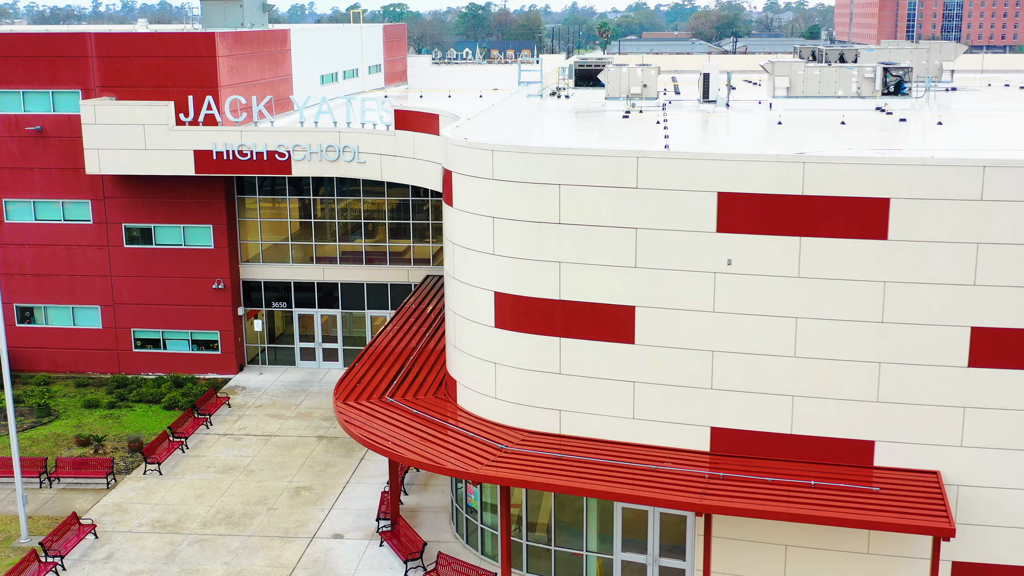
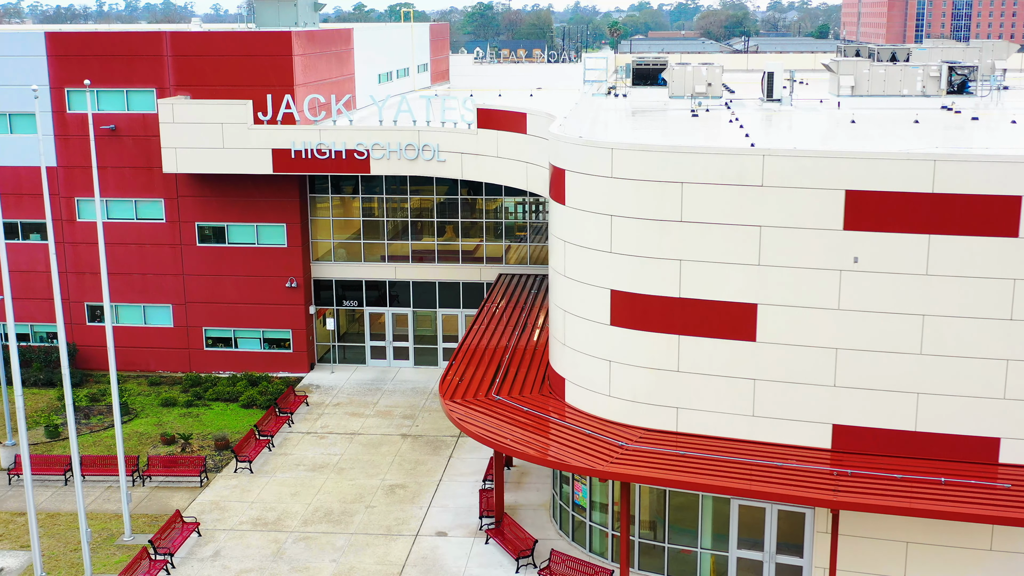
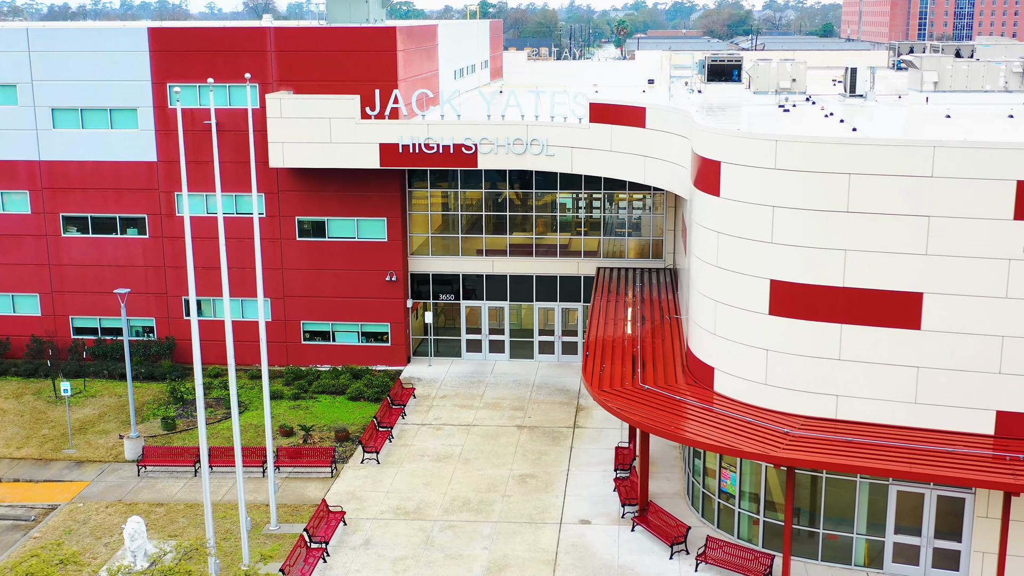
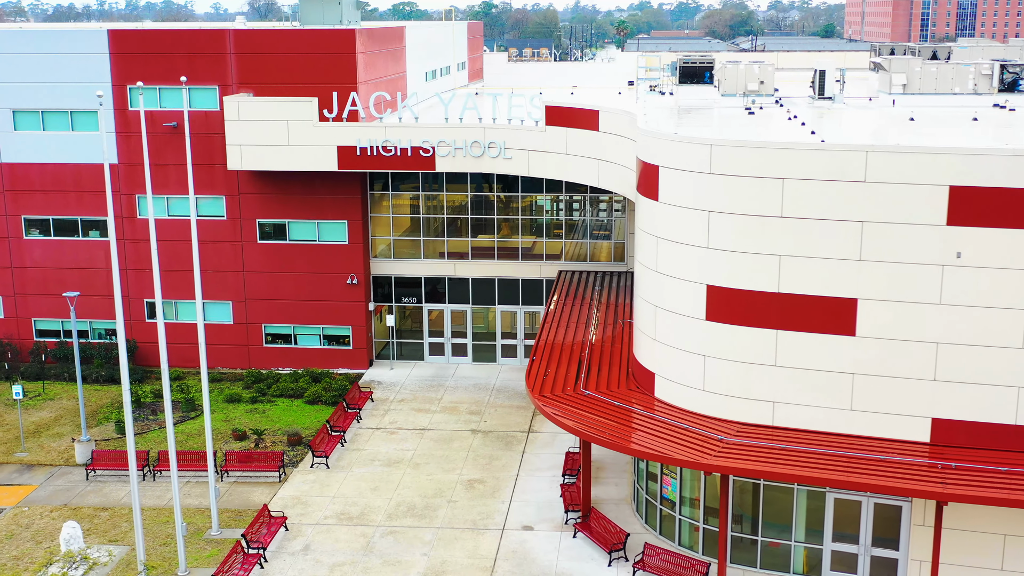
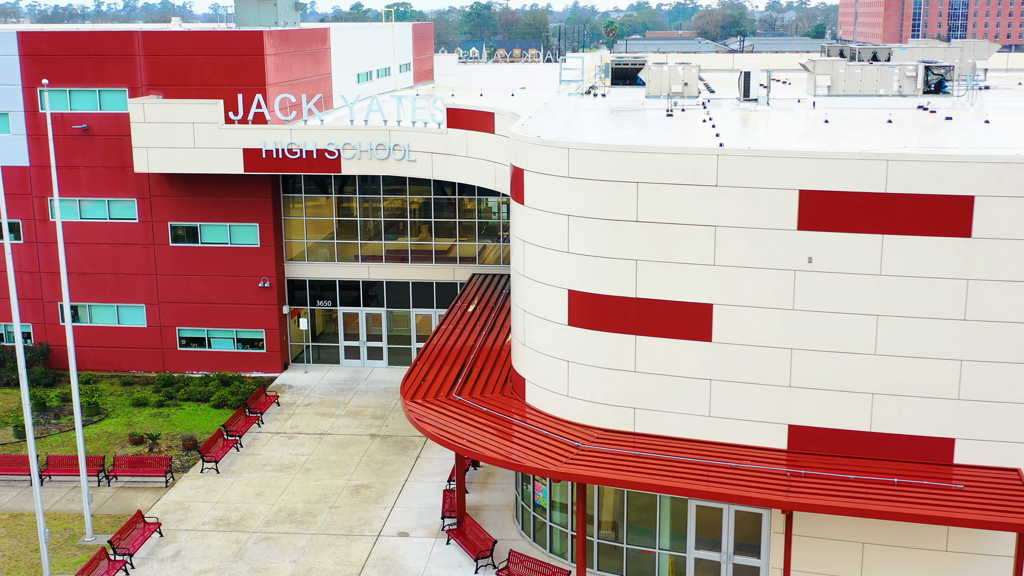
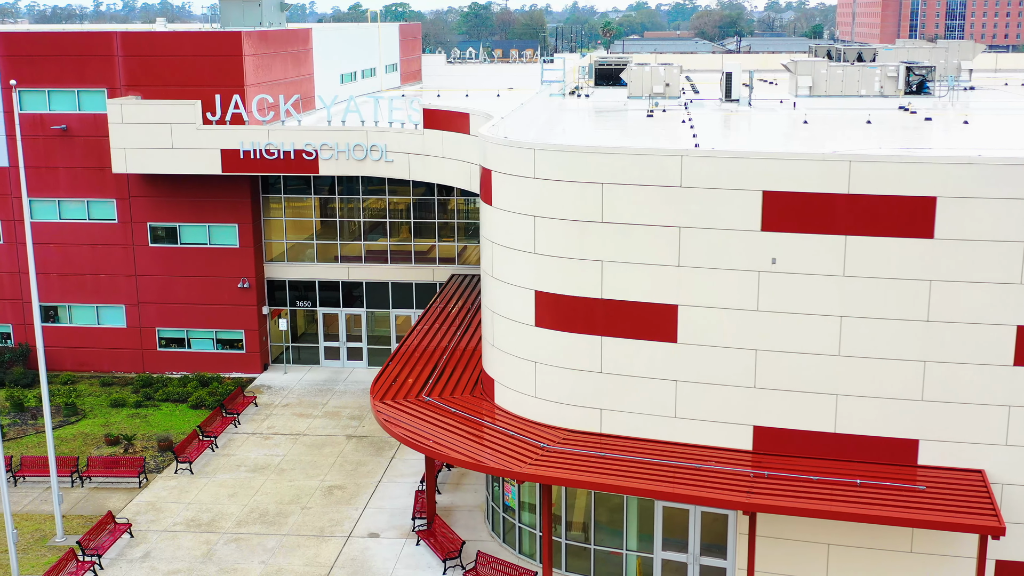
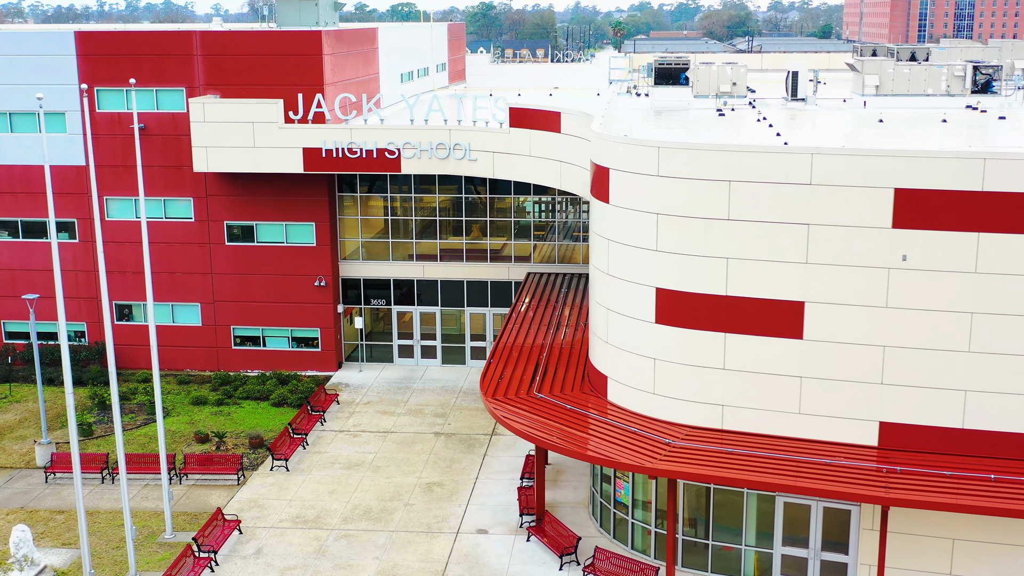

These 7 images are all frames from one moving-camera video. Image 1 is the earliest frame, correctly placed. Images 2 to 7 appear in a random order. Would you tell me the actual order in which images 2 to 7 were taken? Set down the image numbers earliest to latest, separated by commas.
6, 5, 2, 7, 4, 3
